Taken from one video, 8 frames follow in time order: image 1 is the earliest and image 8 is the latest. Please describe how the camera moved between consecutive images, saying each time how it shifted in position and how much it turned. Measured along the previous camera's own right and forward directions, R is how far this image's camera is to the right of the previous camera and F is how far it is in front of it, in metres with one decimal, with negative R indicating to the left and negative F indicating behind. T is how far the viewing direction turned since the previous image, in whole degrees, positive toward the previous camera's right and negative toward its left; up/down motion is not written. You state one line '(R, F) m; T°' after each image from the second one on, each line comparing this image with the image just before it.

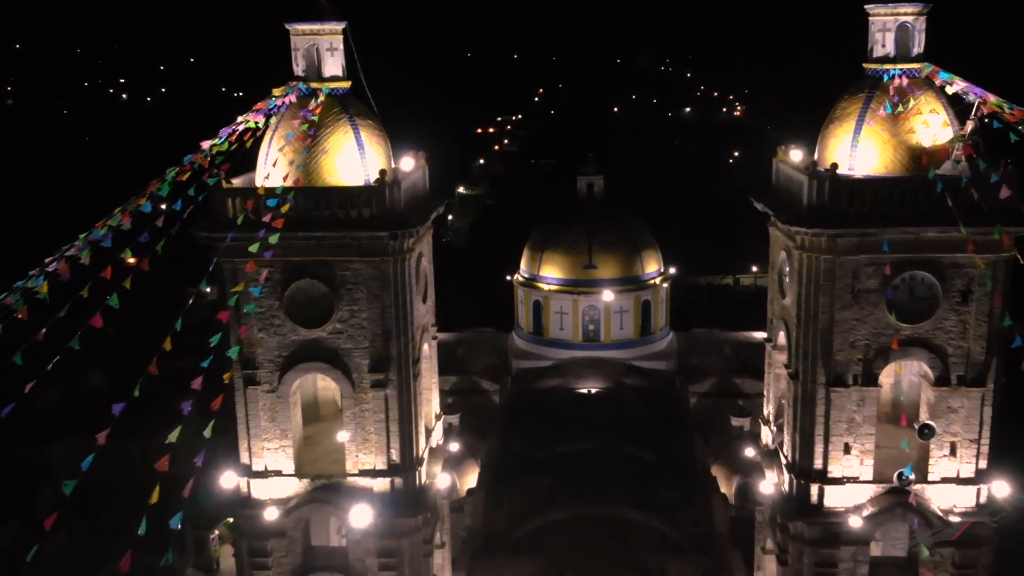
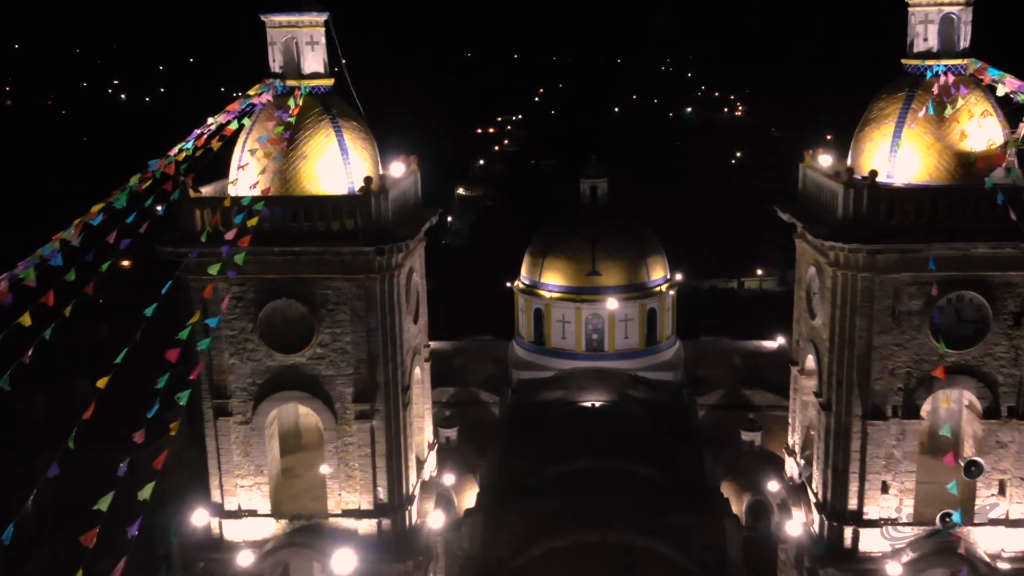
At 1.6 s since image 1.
(0.0, +1.2) m; 0°
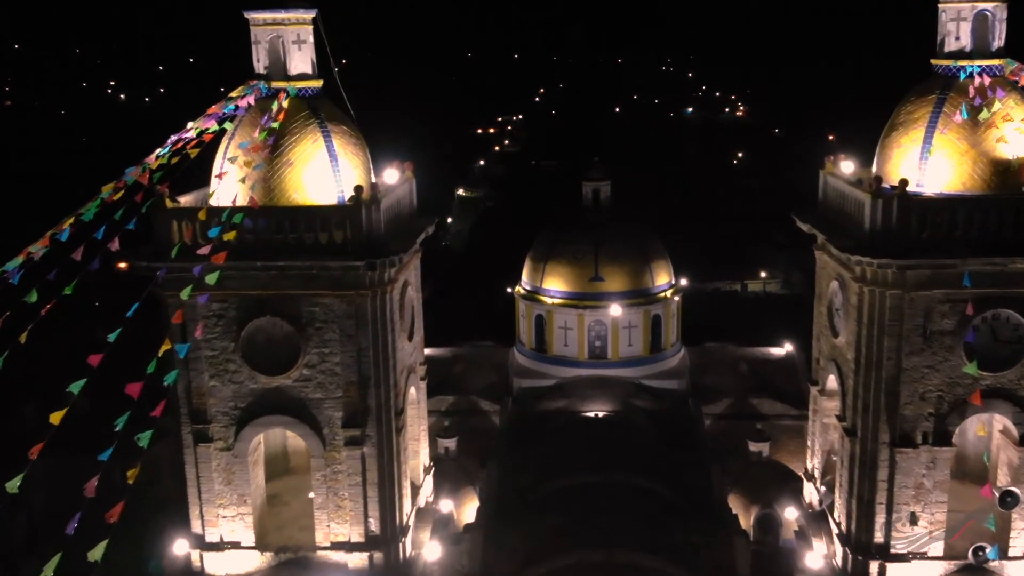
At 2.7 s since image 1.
(0.0, +0.7) m; 0°
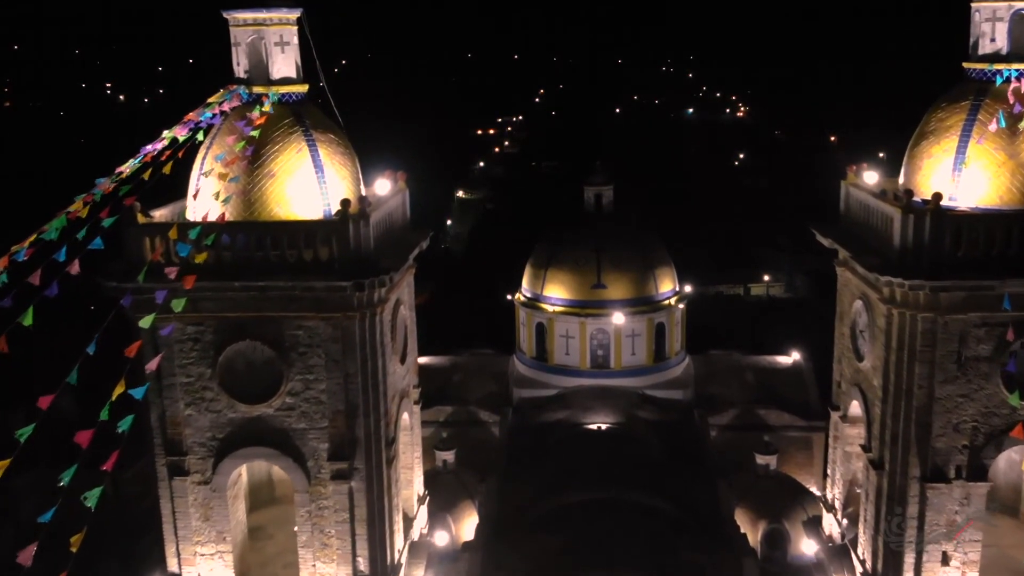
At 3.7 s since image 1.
(0.0, +0.7) m; 0°
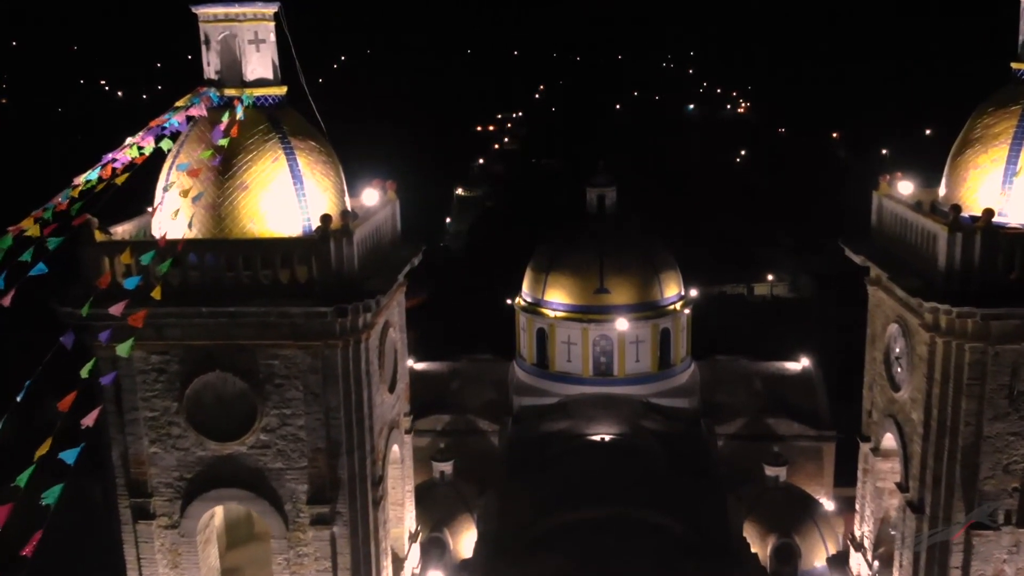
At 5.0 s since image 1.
(0.0, +0.9) m; 0°
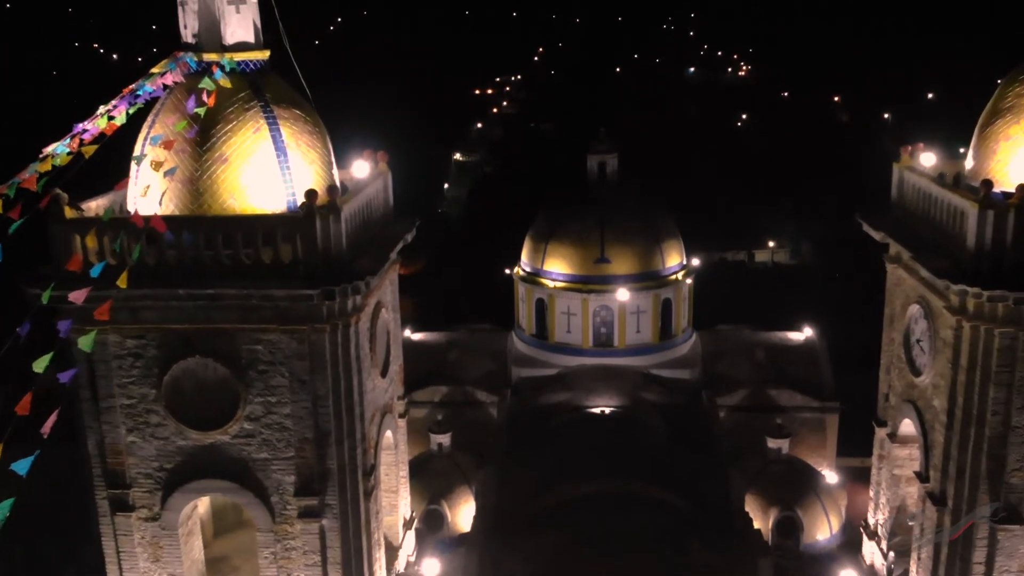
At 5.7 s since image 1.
(0.0, +0.5) m; 0°
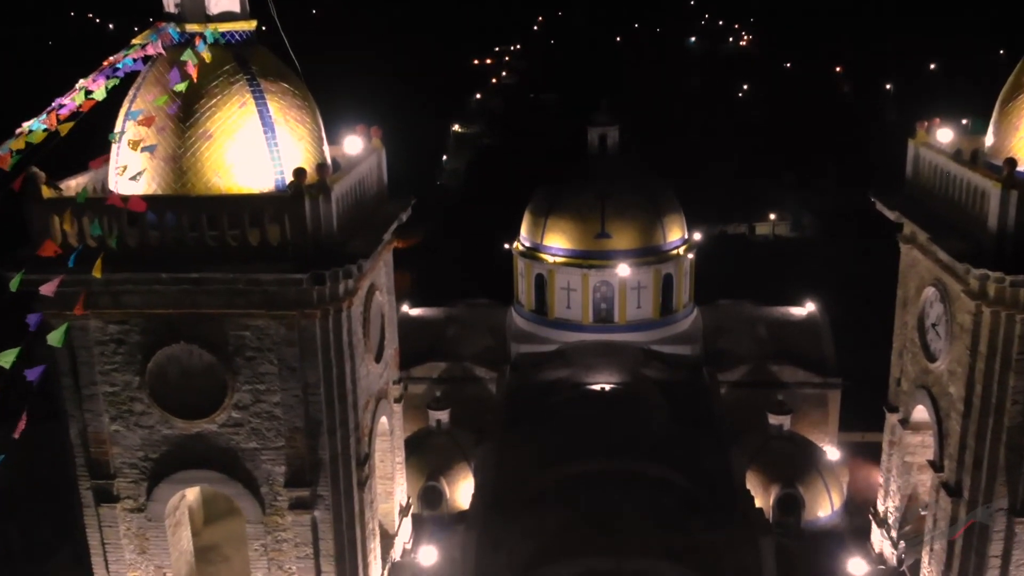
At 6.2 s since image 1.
(0.0, +0.3) m; 0°
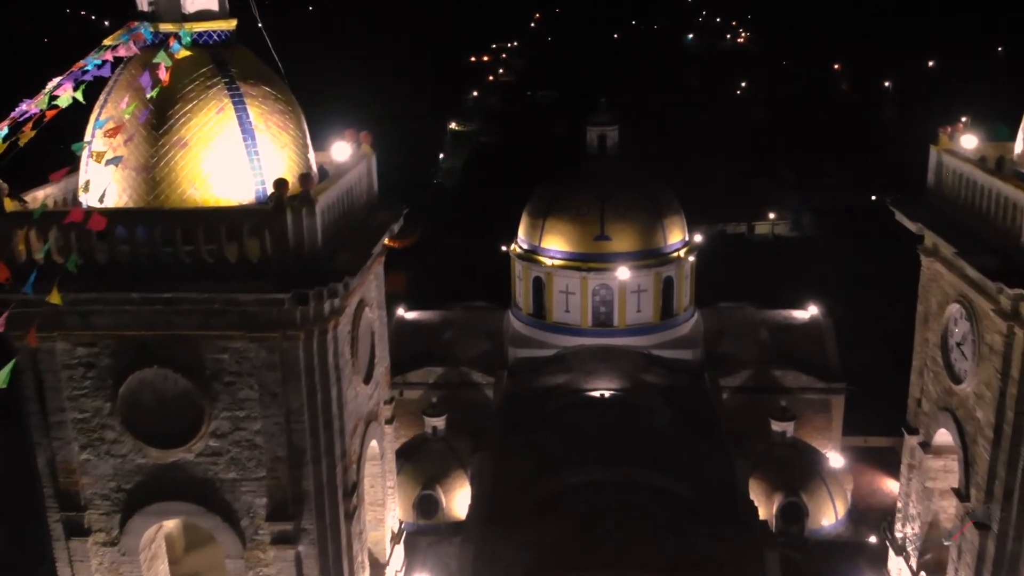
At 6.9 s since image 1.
(0.0, +0.5) m; 0°
